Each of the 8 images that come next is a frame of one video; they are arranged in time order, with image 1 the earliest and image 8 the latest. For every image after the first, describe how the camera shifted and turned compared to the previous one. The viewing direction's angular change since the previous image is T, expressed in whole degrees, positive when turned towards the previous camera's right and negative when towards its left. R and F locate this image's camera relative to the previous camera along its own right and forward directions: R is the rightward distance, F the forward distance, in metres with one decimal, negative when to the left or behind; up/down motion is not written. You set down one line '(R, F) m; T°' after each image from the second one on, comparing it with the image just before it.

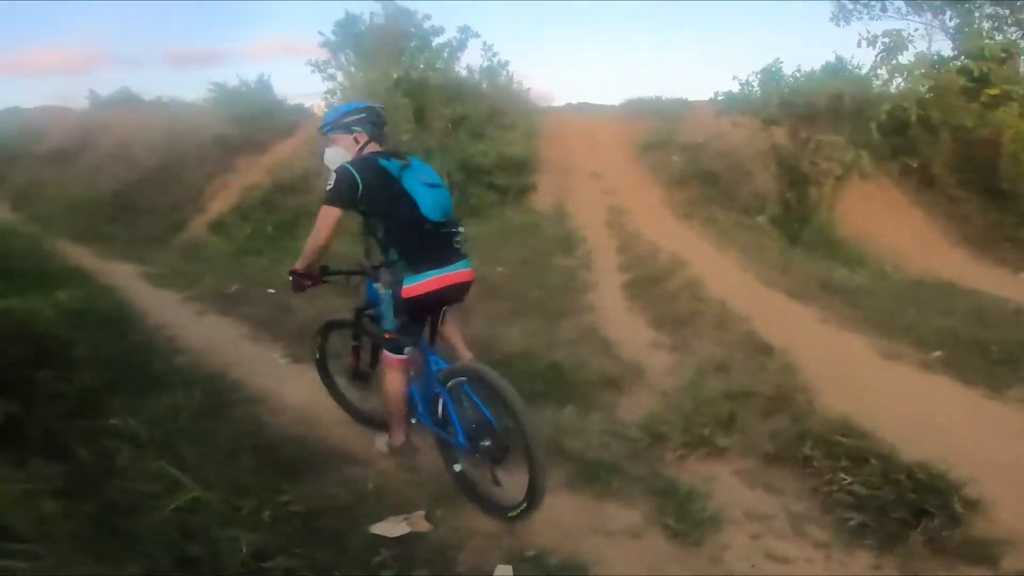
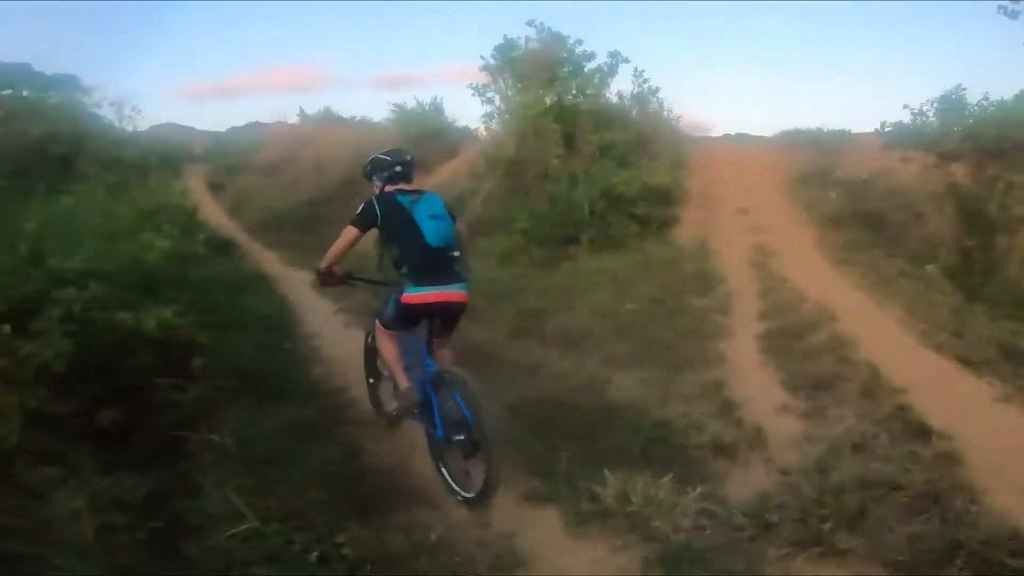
(+0.8, +0.8) m; -13°
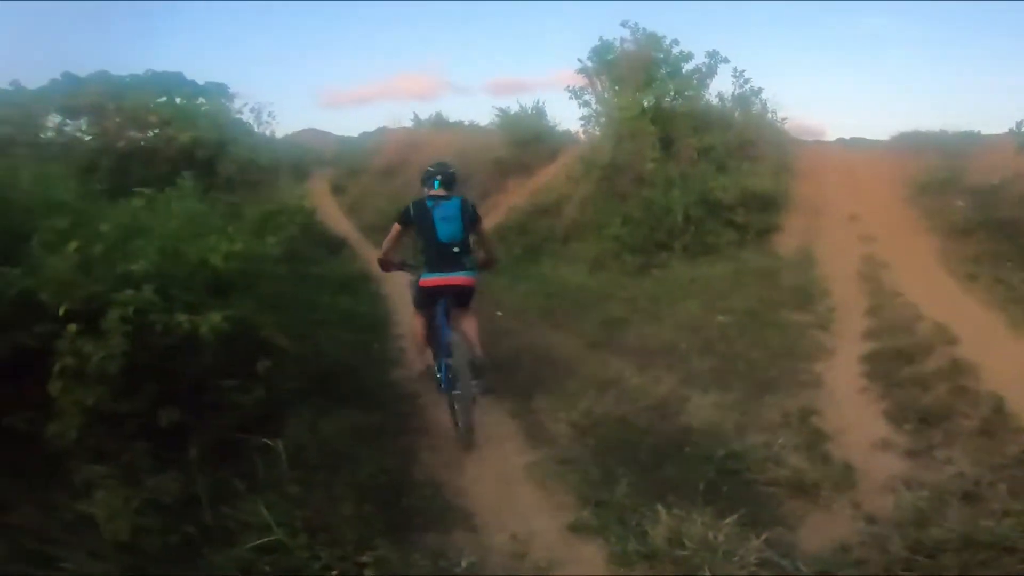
(+0.6, +0.6) m; -9°
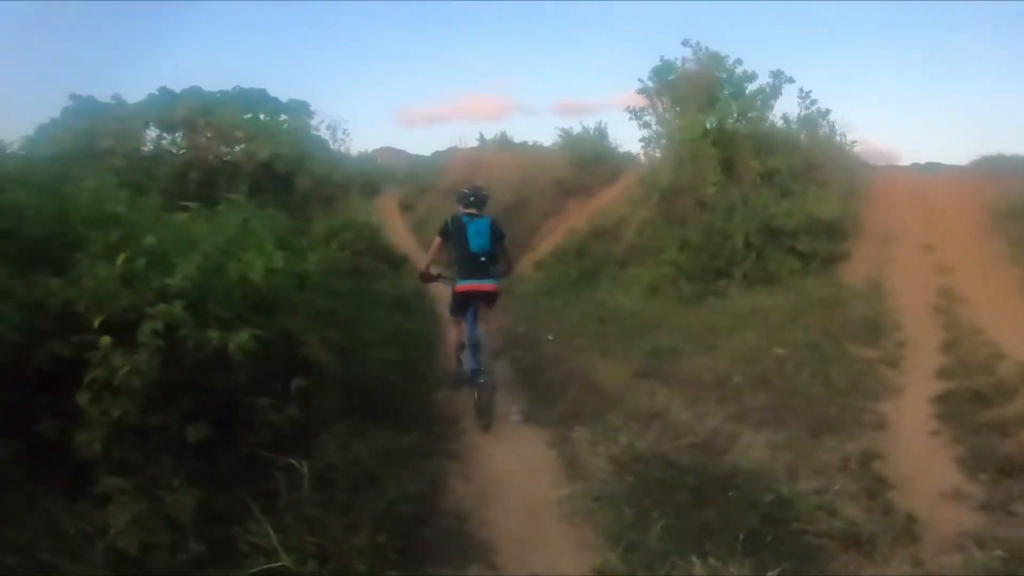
(+0.3, +0.4) m; -5°
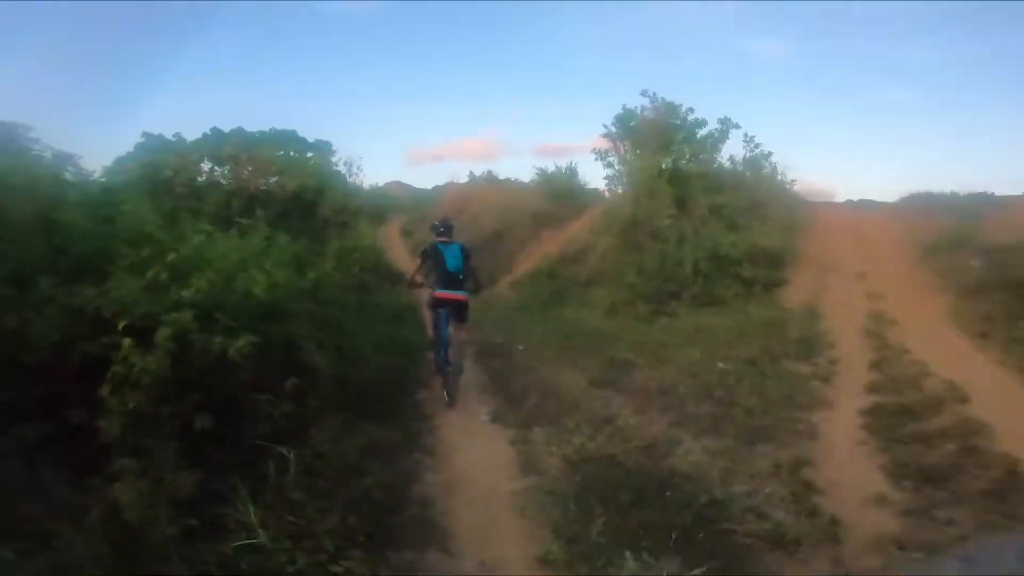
(+0.3, -1.0) m; +1°
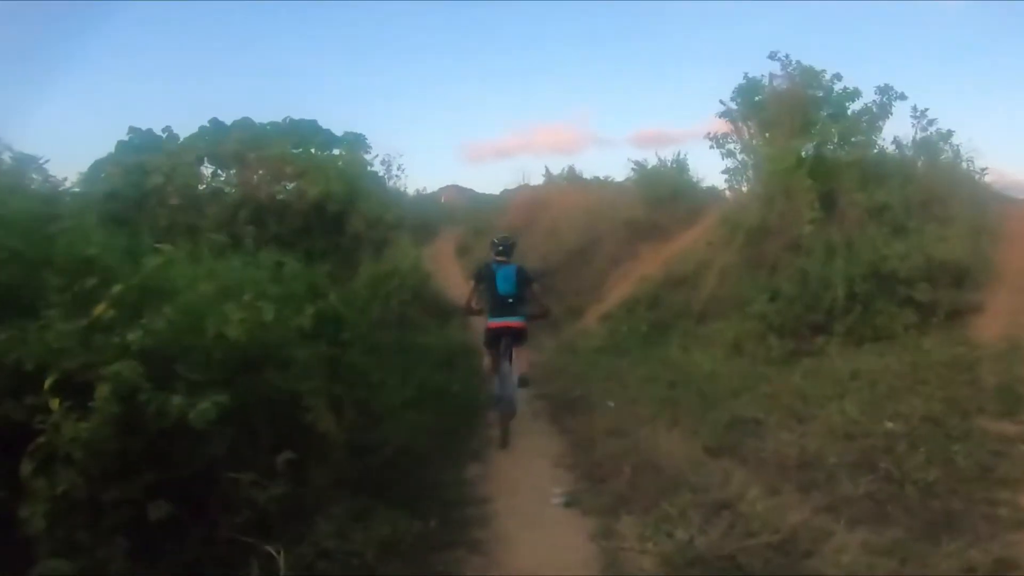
(+0.4, +2.5) m; -9°
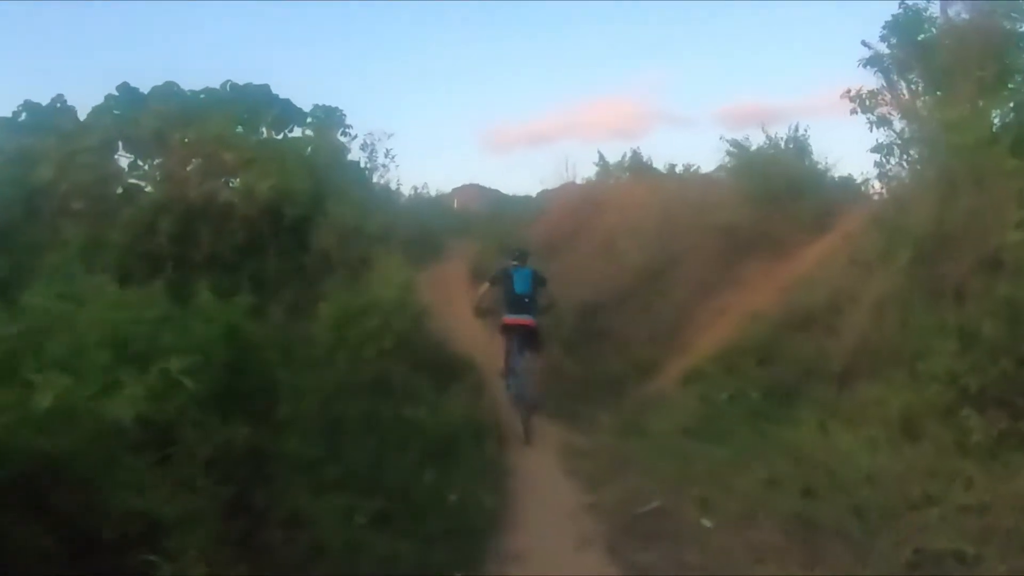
(+0.2, +3.5) m; -5°
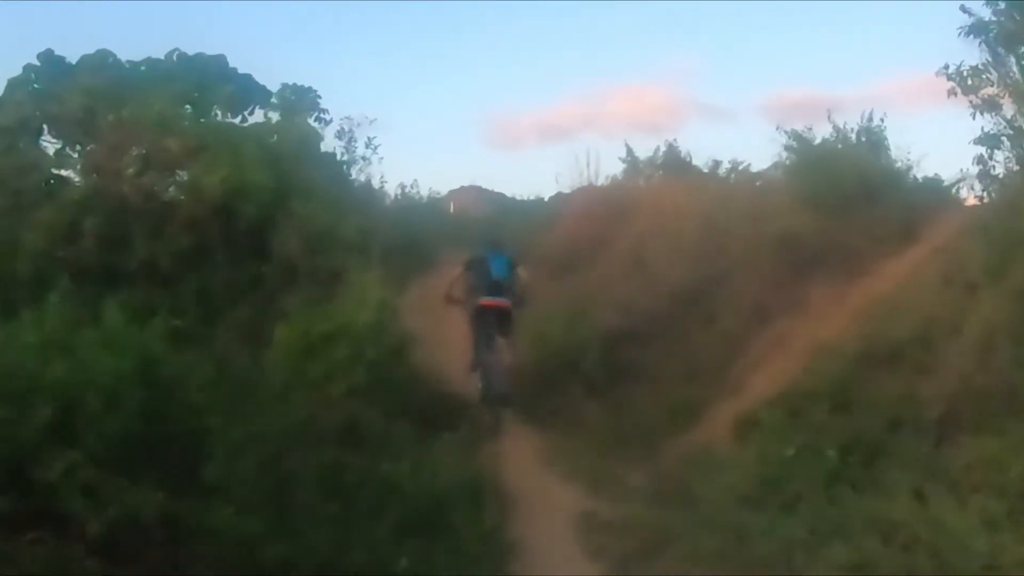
(0.0, +1.4) m; -1°
